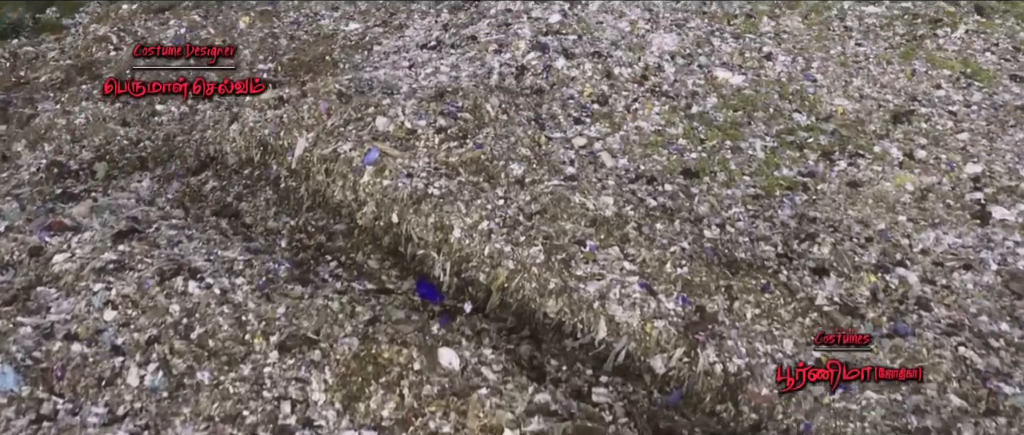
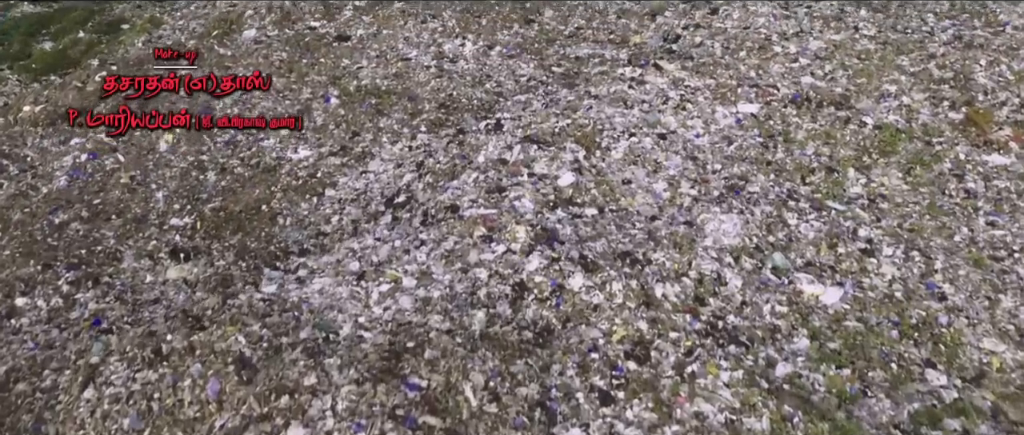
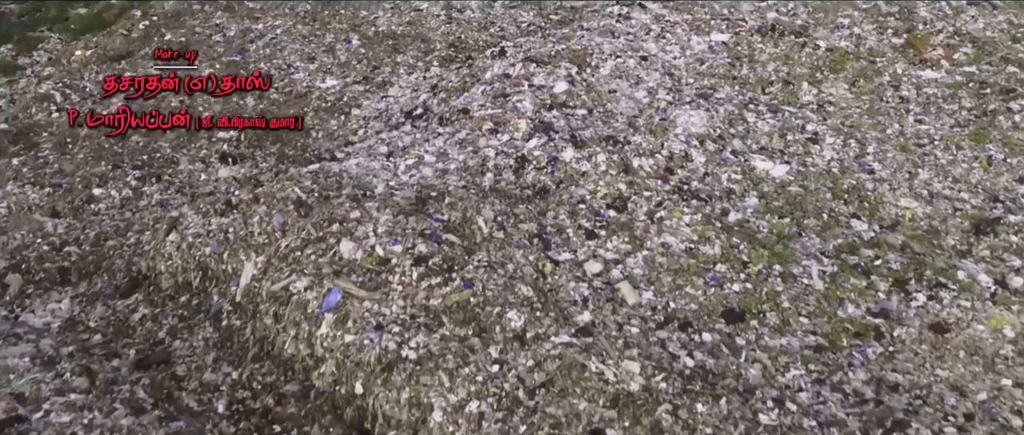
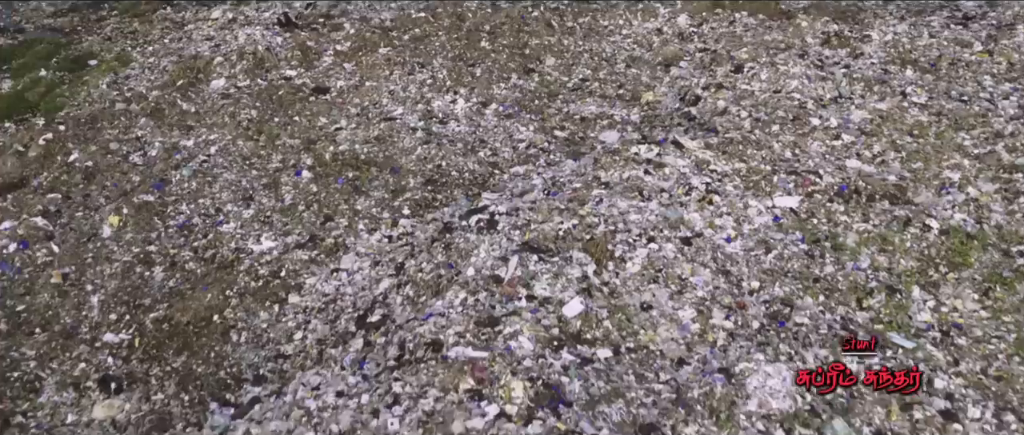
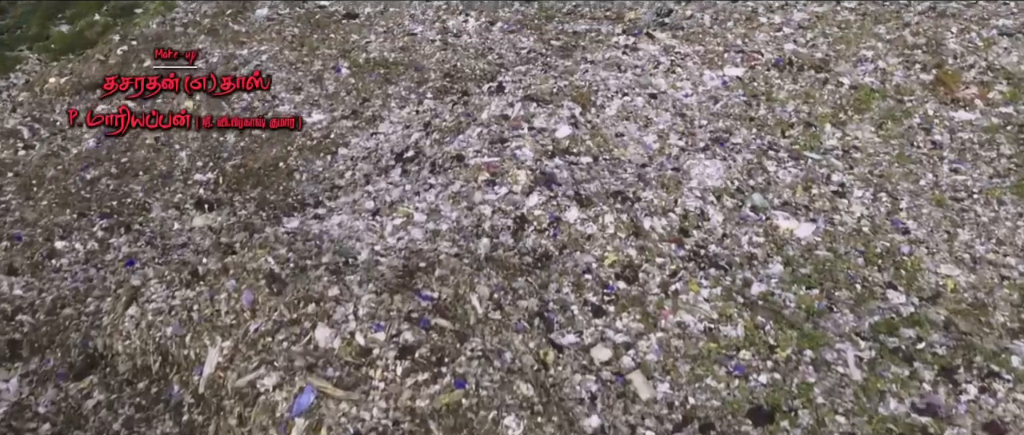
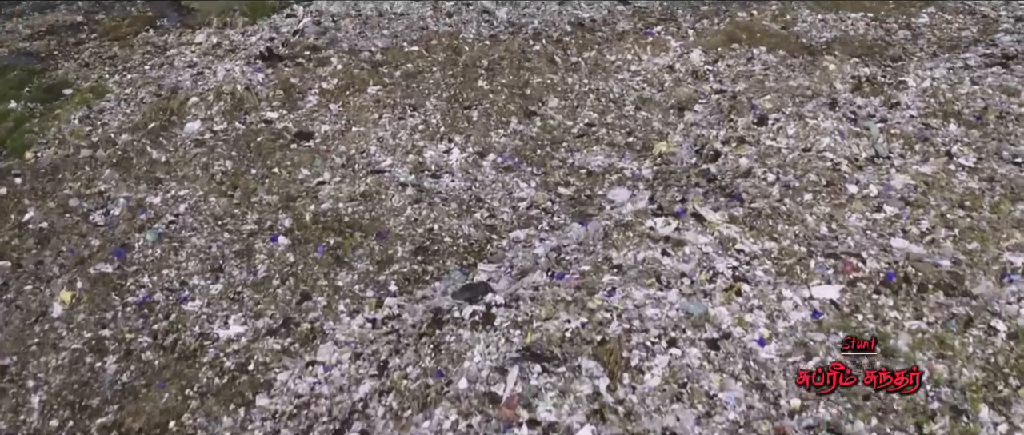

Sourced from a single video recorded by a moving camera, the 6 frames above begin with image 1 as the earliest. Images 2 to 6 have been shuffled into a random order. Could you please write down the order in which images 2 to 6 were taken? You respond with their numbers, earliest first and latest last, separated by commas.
3, 5, 2, 4, 6
